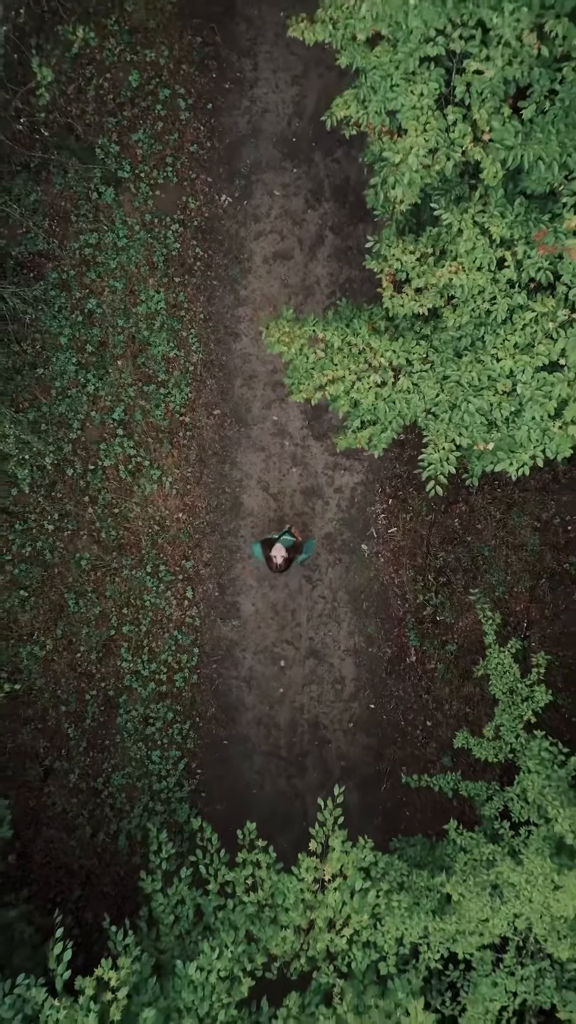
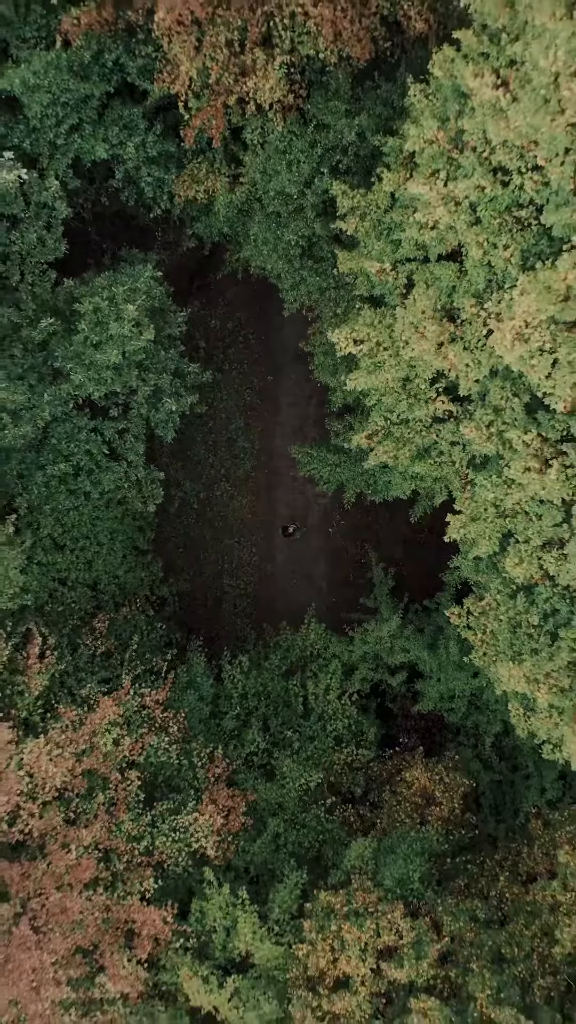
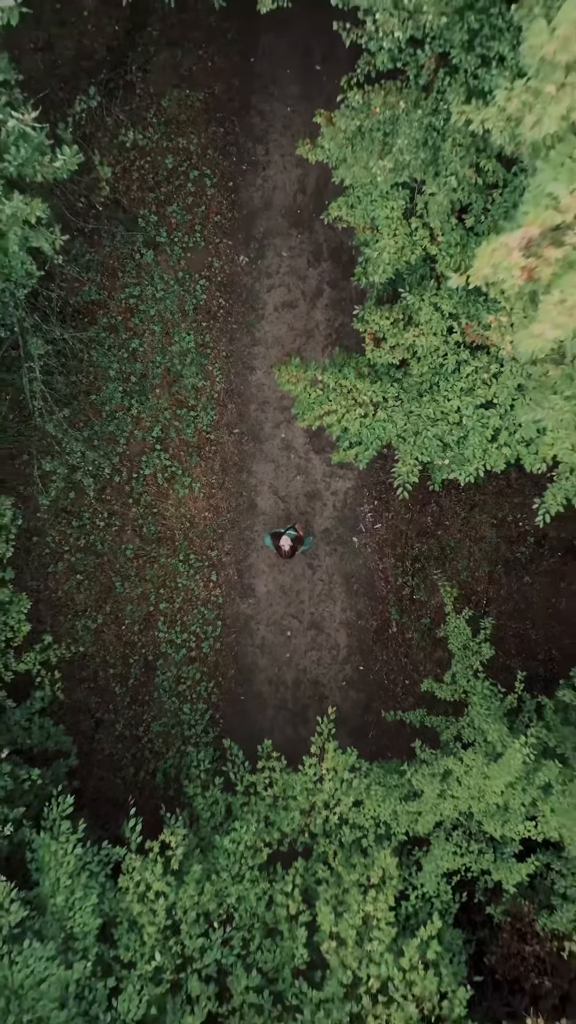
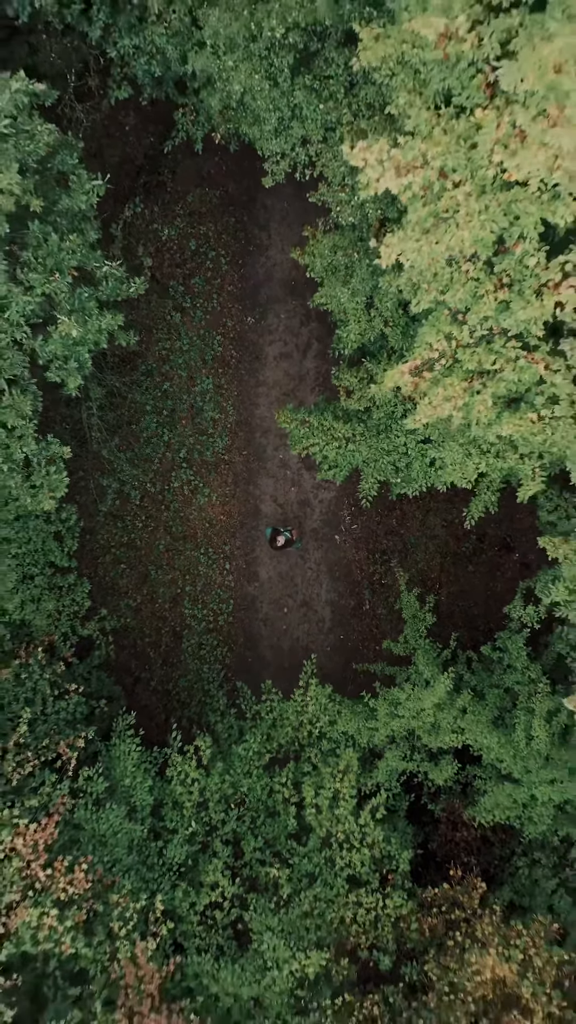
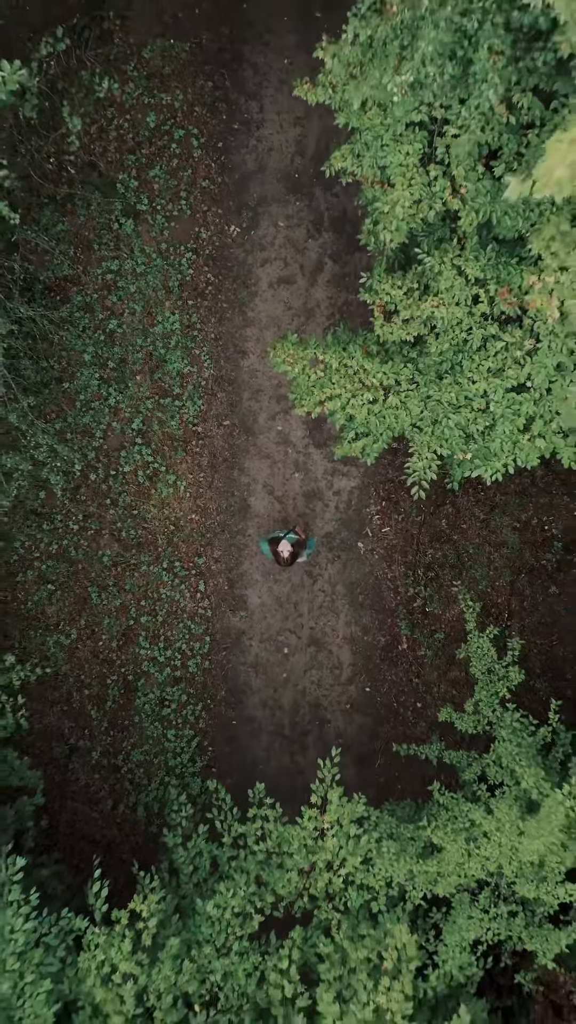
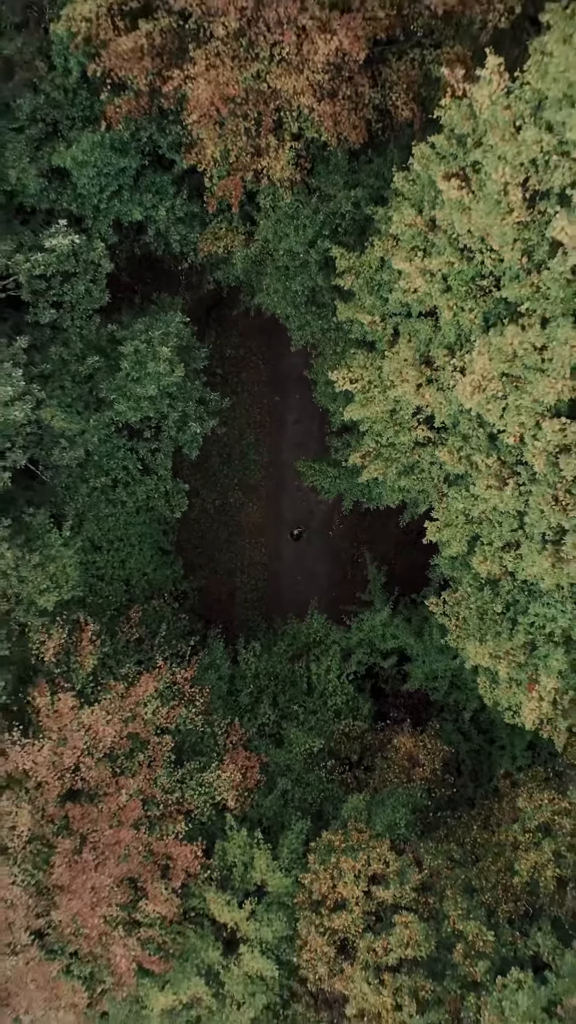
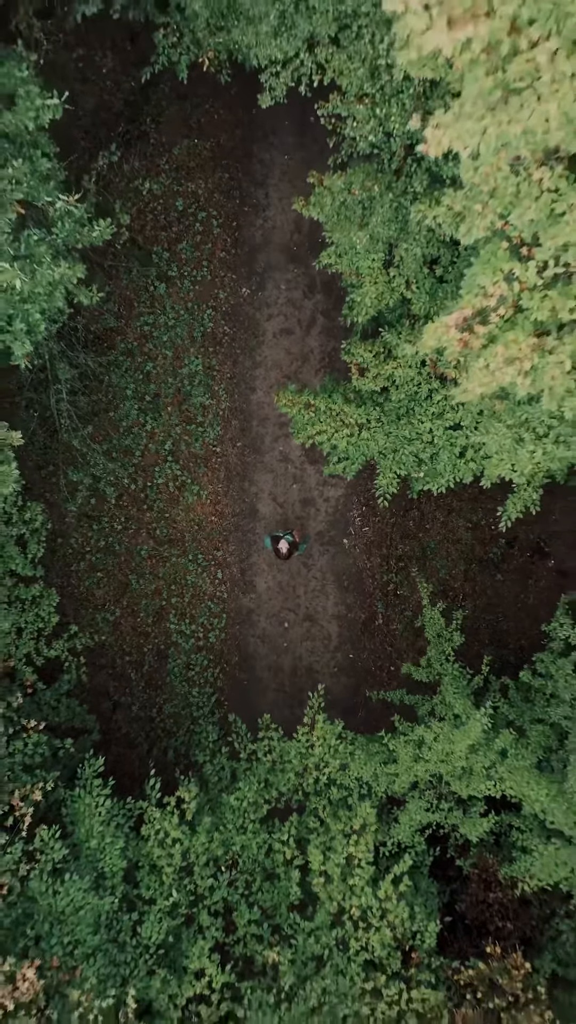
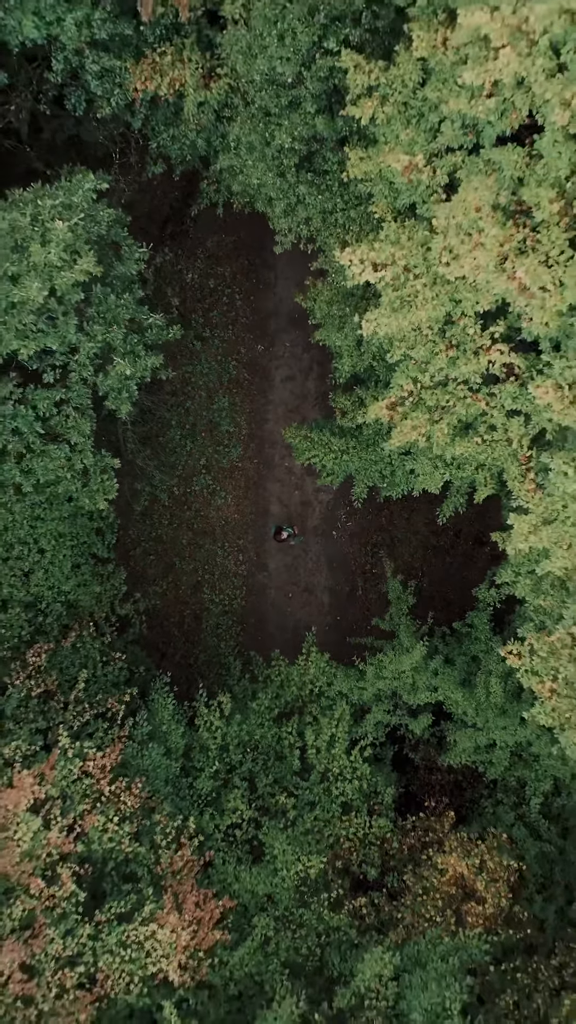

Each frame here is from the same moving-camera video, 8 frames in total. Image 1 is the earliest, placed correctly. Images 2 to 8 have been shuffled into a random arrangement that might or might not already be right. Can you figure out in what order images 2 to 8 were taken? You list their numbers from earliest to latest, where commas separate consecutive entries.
5, 3, 7, 4, 8, 2, 6
